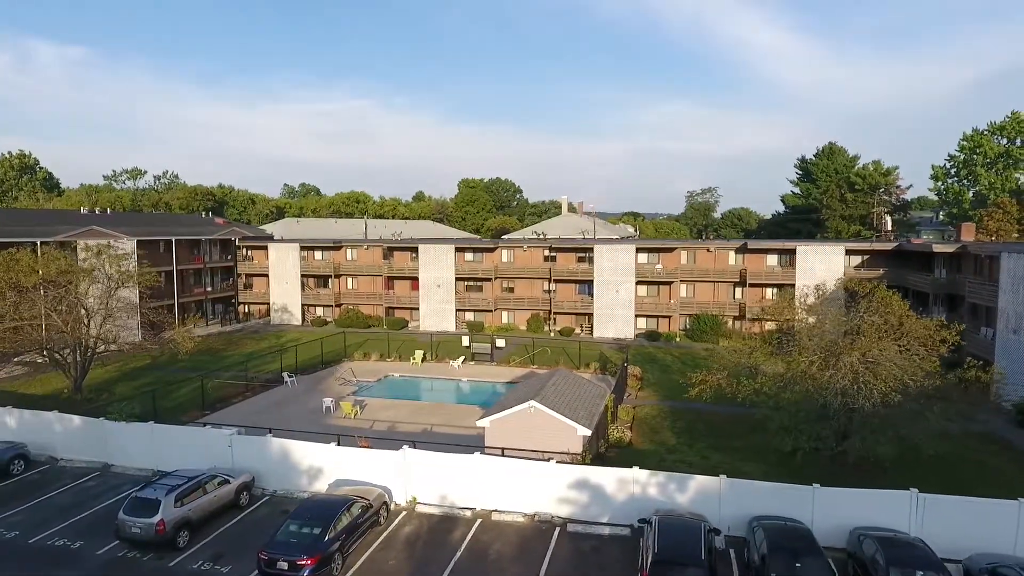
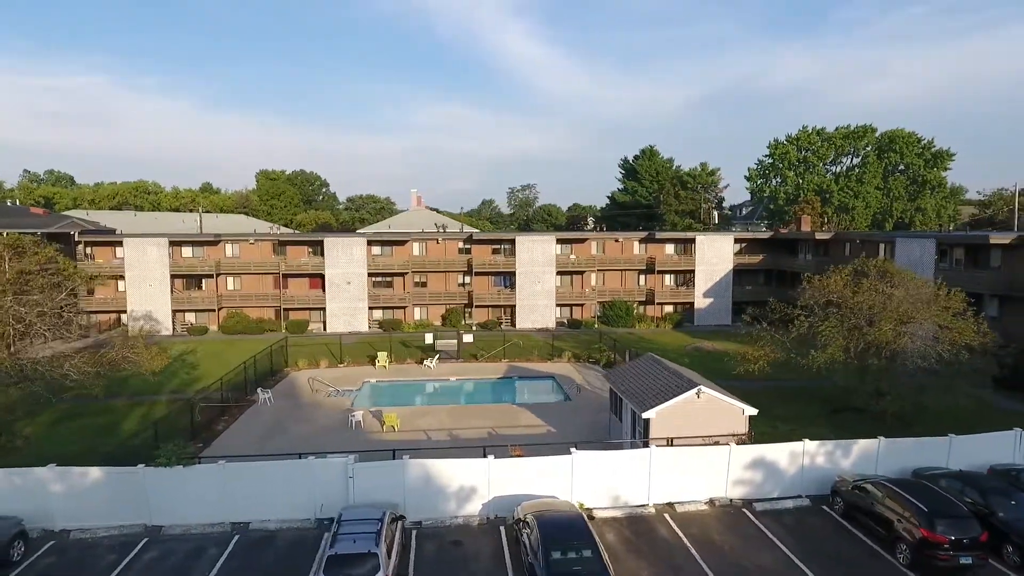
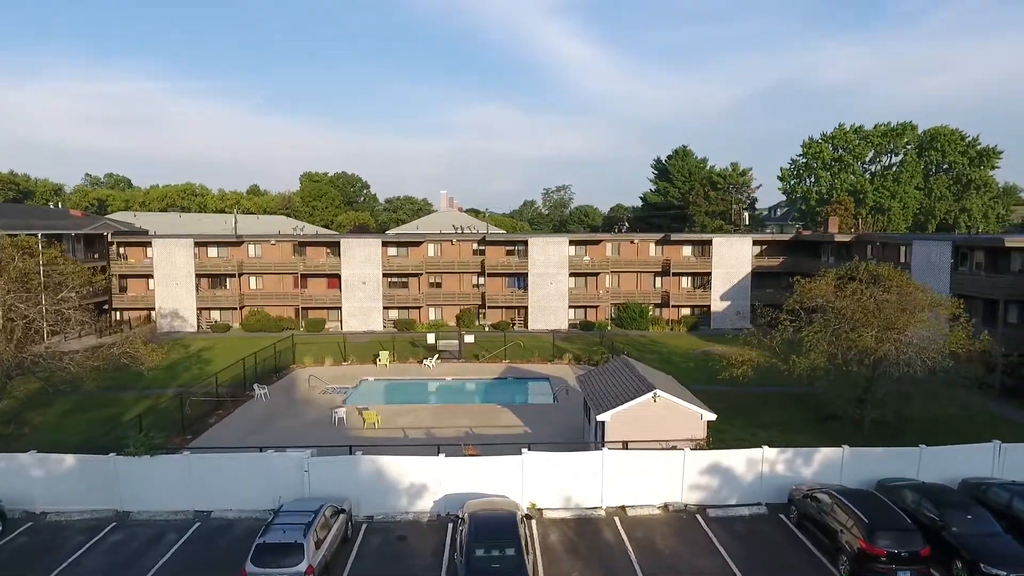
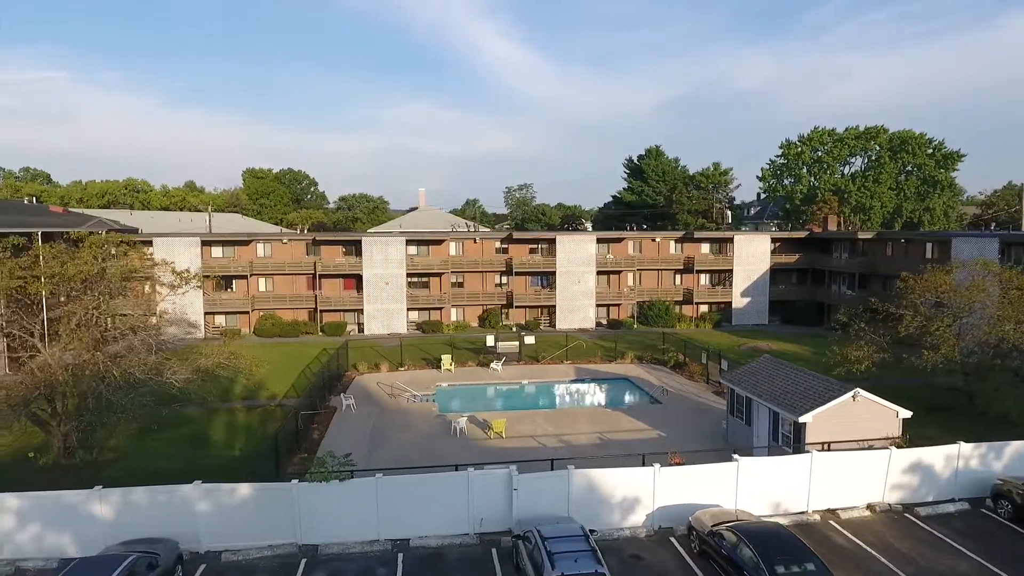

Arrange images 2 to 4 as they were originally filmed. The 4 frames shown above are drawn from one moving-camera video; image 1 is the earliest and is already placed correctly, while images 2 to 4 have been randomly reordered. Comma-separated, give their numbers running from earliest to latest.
3, 2, 4
